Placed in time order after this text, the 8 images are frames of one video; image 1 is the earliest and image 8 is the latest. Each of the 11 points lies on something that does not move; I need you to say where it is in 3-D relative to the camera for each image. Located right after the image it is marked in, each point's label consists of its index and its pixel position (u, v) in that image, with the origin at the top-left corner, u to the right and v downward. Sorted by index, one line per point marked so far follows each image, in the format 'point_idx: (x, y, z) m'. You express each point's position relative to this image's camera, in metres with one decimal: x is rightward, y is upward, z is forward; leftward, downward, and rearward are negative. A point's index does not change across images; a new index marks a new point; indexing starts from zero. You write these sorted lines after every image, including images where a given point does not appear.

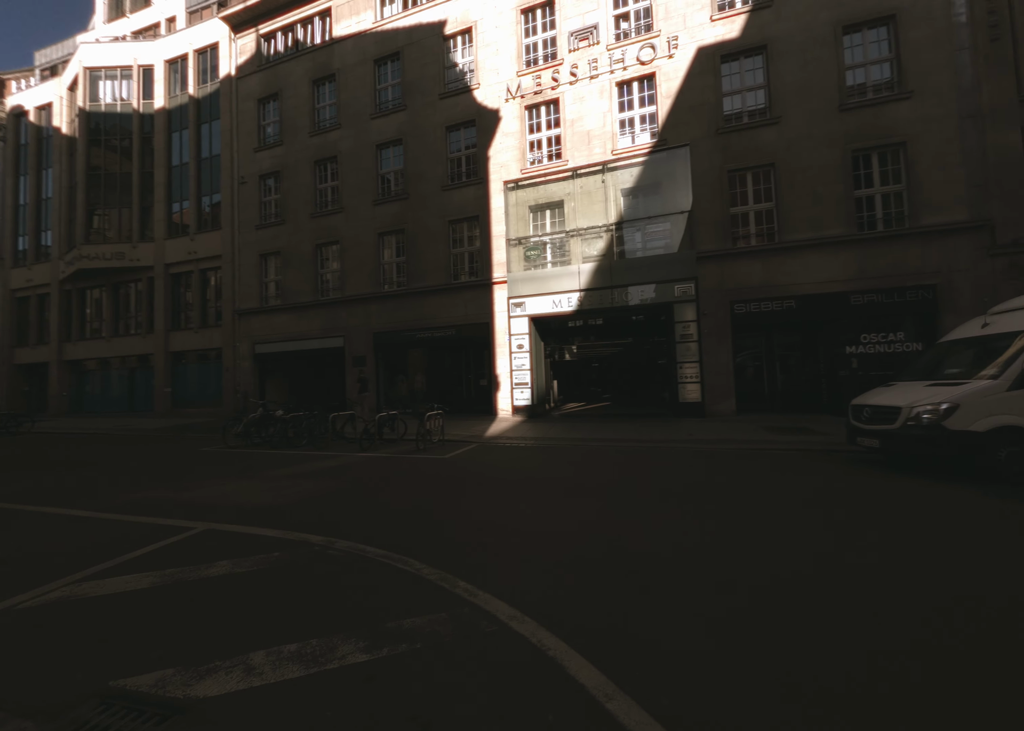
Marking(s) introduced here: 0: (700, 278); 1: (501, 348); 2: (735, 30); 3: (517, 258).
0: (+7.2, +3.4, +14.4) m
1: (-0.5, +0.8, +17.1) m
2: (+8.5, +12.8, +14.4) m
3: (+0.2, +4.8, +16.9) m
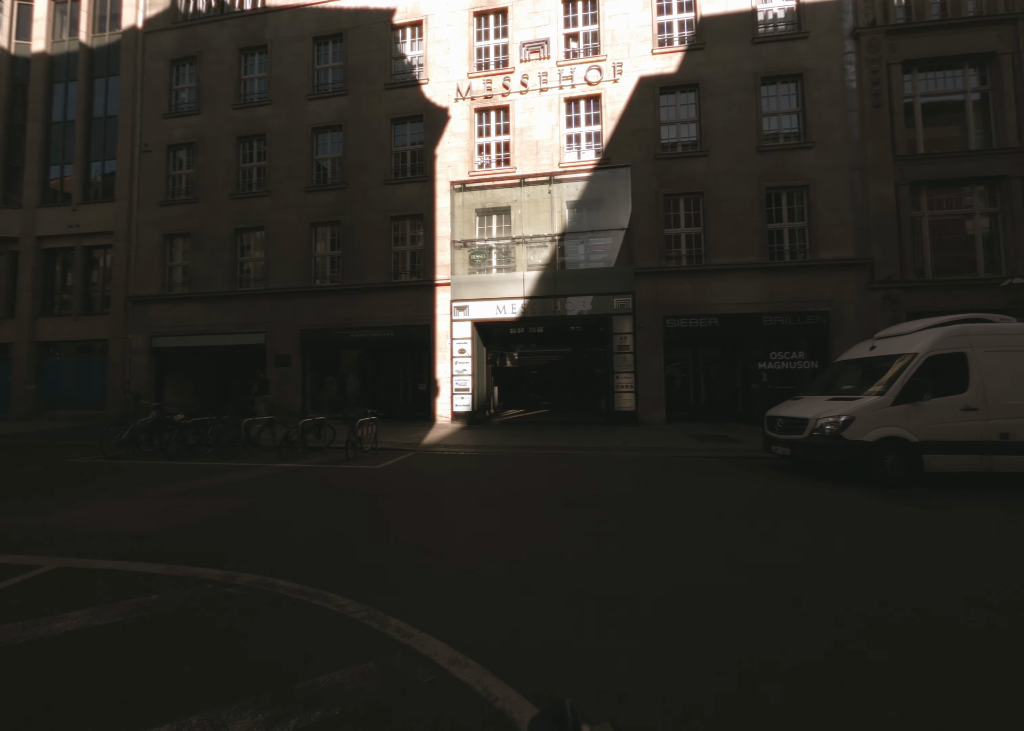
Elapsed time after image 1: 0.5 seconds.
0: (+5.0, +3.0, +15.2) m
1: (-3.1, +0.6, +16.6) m
2: (+6.6, +12.3, +15.5) m
3: (-2.2, +4.6, +16.5) m
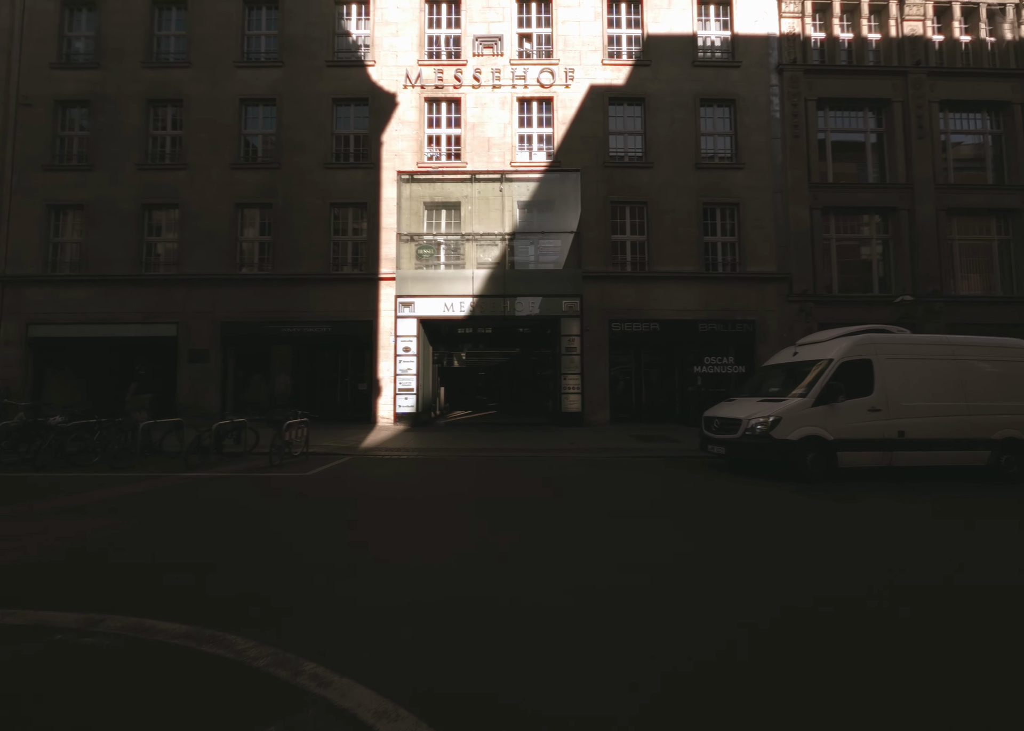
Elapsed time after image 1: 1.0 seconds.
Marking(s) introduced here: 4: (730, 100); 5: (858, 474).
0: (+3.0, +2.9, +15.4) m
1: (-5.3, +0.6, +15.7) m
2: (+4.6, +12.2, +16.0) m
3: (-4.4, +4.6, +15.8) m
4: (+9.3, +11.3, +16.1) m
5: (+7.5, -2.3, +8.1) m
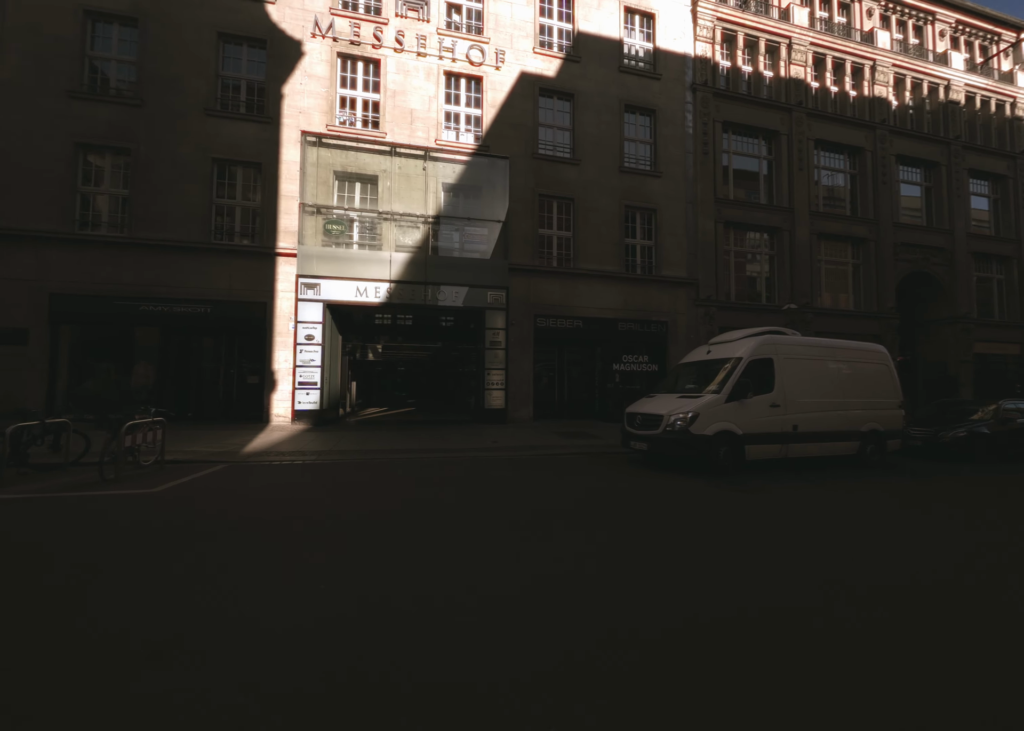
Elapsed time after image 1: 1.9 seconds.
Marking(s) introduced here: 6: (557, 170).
0: (-0.1, +3.1, +15.0) m
1: (-8.3, +1.0, +13.5) m
2: (+1.6, +12.4, +15.8) m
3: (-7.3, +5.0, +13.8) m
4: (+6.2, +11.4, +16.8) m
5: (+5.7, -2.3, +8.7) m
6: (+1.9, +8.1, +15.7) m
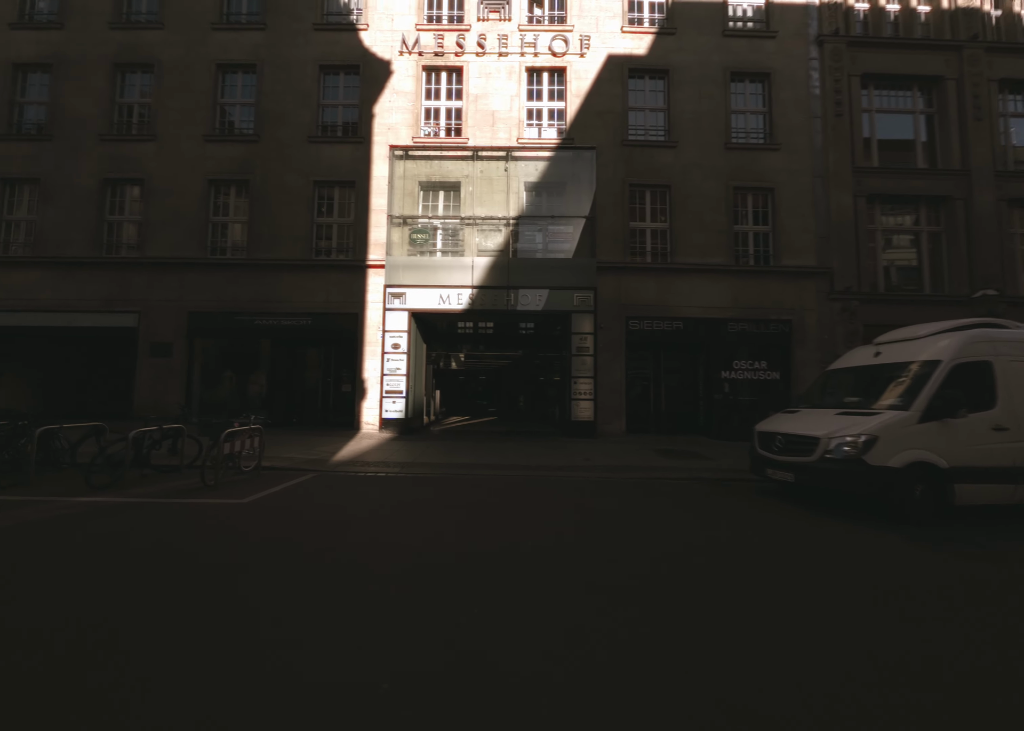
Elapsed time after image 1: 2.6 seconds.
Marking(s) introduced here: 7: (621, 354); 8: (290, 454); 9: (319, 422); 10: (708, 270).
0: (+3.1, +2.8, +13.6) m
1: (-5.2, +0.7, +13.8) m
2: (+4.9, +12.1, +14.3) m
3: (-4.2, +4.7, +14.0) m
4: (+9.6, +11.1, +14.4) m
5: (+7.5, -2.4, +6.2) m
6: (+5.2, +7.8, +14.1) m
7: (+3.9, +0.4, +13.6) m
8: (-5.4, -2.2, +9.1) m
9: (-7.4, -2.2, +14.5) m
10: (+7.1, +3.5, +13.7) m
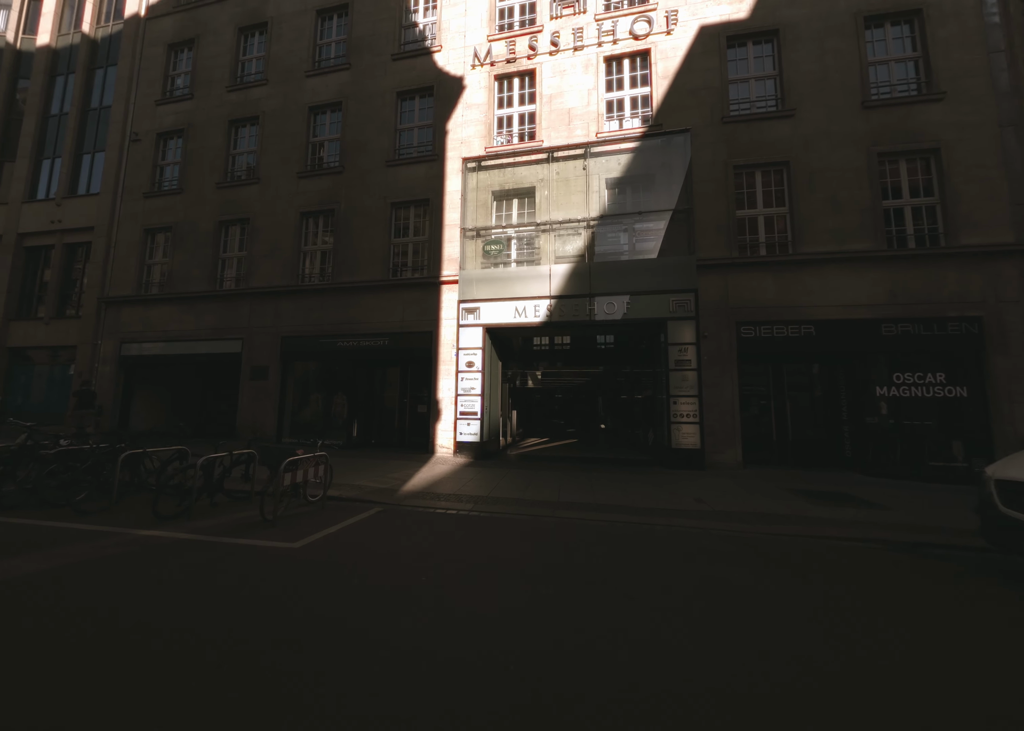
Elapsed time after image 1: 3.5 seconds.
0: (+5.7, +2.3, +11.5) m
1: (-2.3, 0.0, +13.2) m
2: (+7.5, +11.6, +12.3) m
3: (-1.4, +4.0, +13.4) m
4: (+12.1, +10.7, +11.4) m
5: (+8.7, -2.4, +3.2) m
6: (+7.8, +7.4, +11.8) m
7: (+6.5, 0.0, +11.2) m
8: (-3.4, -2.6, +8.5) m
9: (-4.4, -3.0, +14.2) m
10: (+9.7, +3.1, +10.9) m
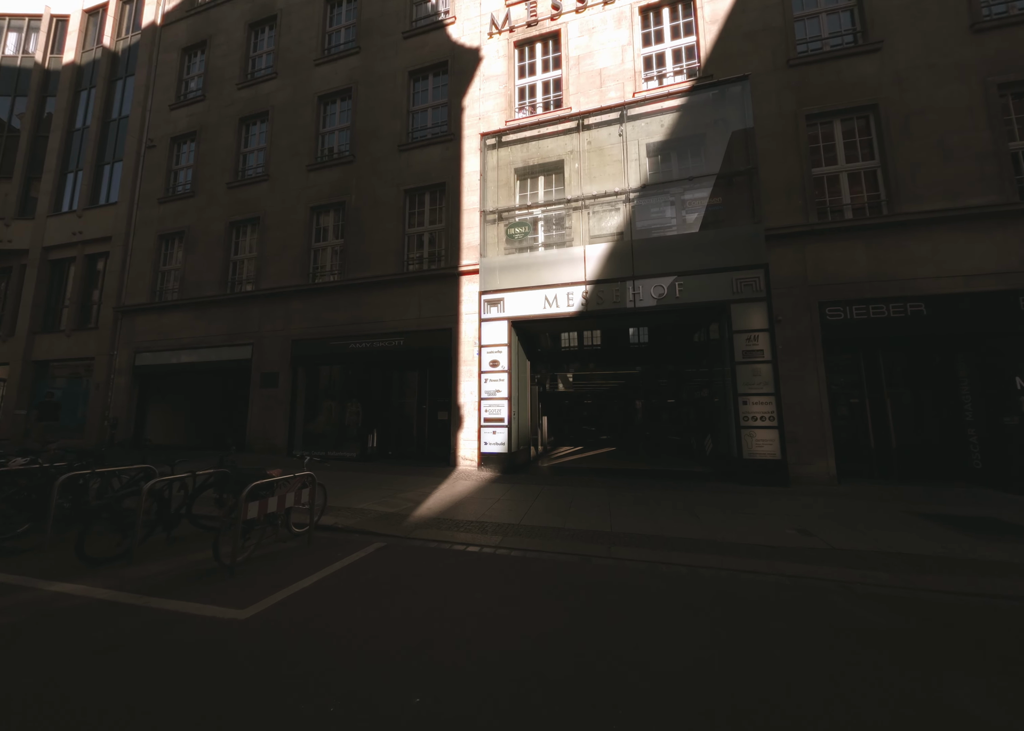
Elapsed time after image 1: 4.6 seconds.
0: (+6.5, +2.5, +9.5) m
1: (-1.4, 0.0, +11.7) m
2: (+8.1, +11.8, +10.3) m
3: (-0.6, +4.0, +11.9) m
4: (+12.7, +11.1, +9.1) m
5: (+9.0, -2.0, +0.9) m
6: (+8.4, +7.6, +9.8) m
7: (+7.3, +0.2, +9.1) m
8: (-2.7, -2.6, +7.0) m
9: (-3.3, -3.1, +12.7) m
10: (+10.4, +3.4, +8.6) m
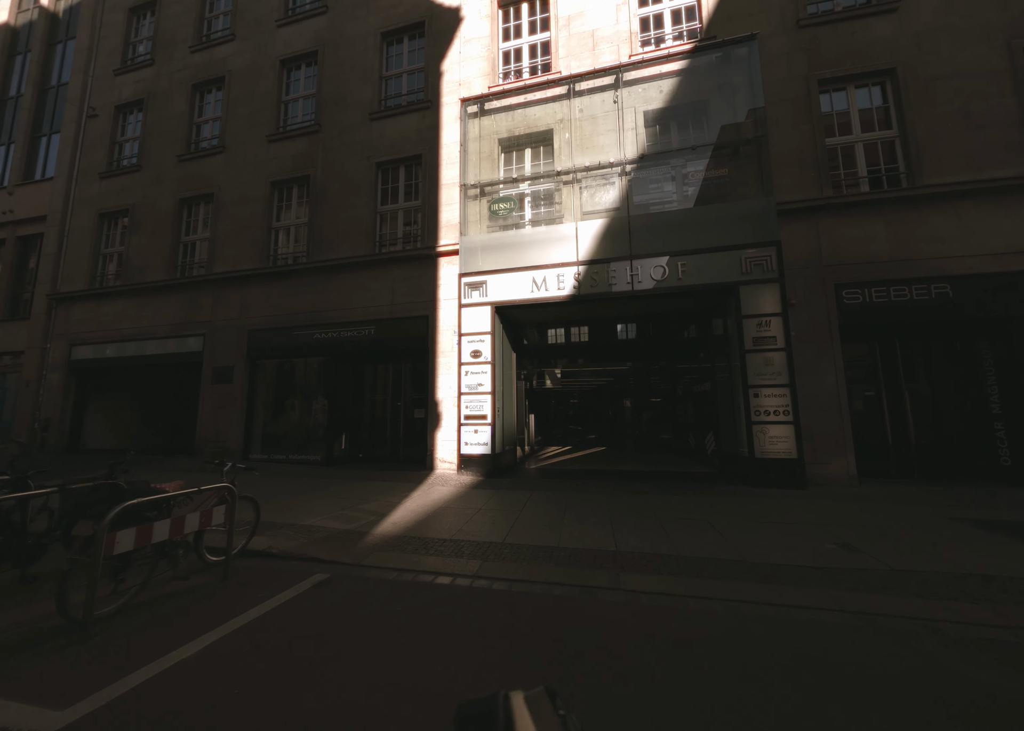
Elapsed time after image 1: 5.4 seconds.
0: (+6.1, +2.8, +8.6) m
1: (-1.9, +0.2, +10.5) m
2: (+7.7, +12.1, +9.5) m
3: (-1.0, +4.2, +10.7) m
4: (+12.3, +11.3, +8.5) m
5: (+8.9, -1.7, 0.0) m
6: (+8.0, +7.9, +8.9) m
7: (+7.0, +0.4, +8.2) m
8: (-3.0, -2.4, +5.7) m
9: (-3.8, -2.8, +11.4) m
10: (+10.0, +3.7, +7.8) m
